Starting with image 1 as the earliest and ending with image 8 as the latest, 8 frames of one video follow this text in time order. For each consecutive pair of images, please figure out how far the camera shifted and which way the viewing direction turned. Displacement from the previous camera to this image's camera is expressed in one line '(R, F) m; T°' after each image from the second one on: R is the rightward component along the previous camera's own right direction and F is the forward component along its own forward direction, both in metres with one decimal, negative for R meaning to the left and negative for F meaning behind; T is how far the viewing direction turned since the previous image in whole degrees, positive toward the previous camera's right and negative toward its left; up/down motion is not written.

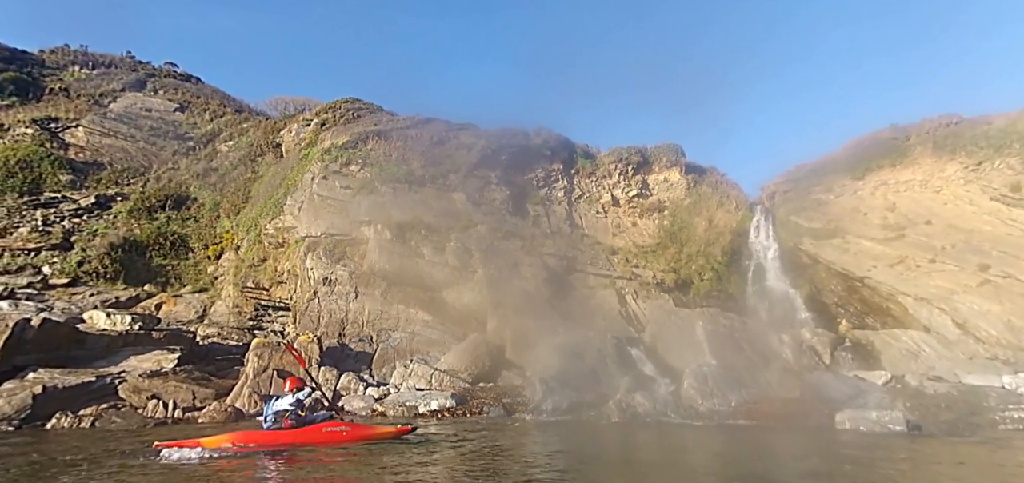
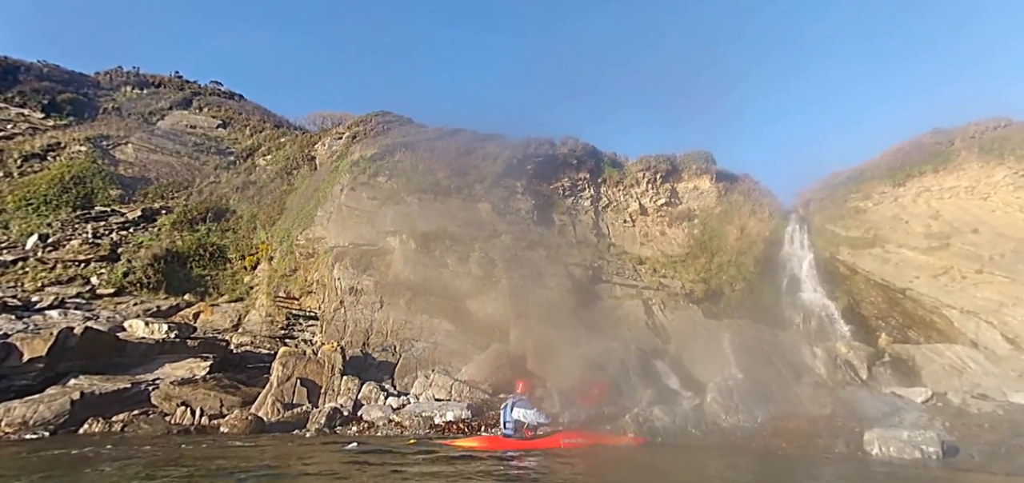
(+0.7, 0.0) m; -4°
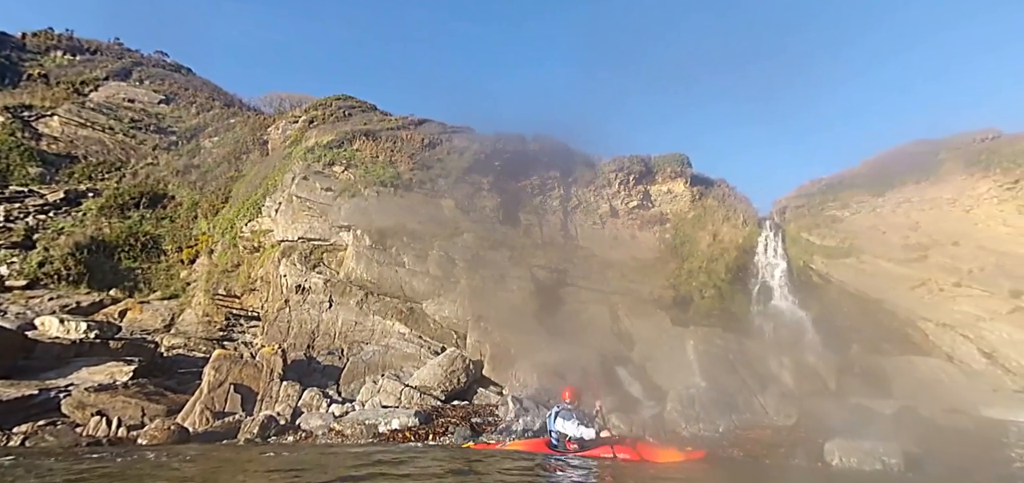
(+0.7, +1.1) m; +2°
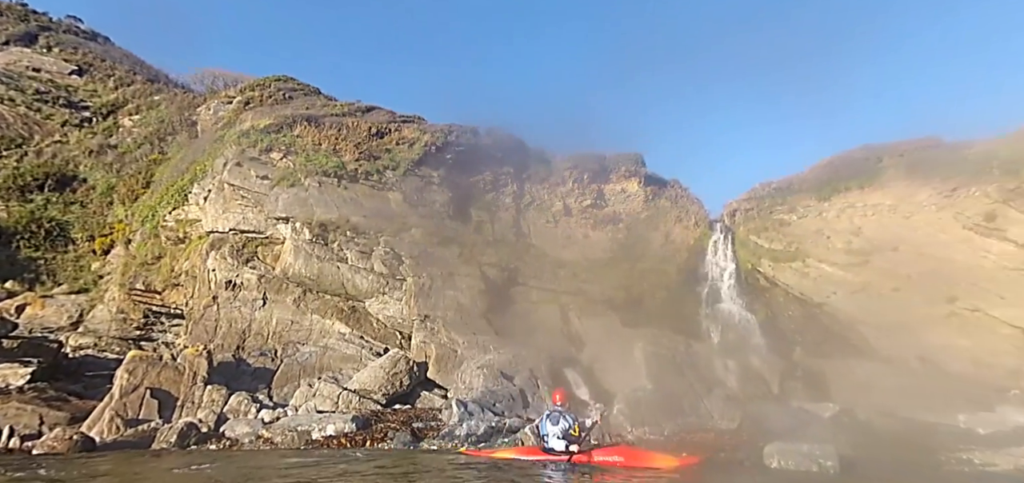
(+0.1, +0.7) m; +5°
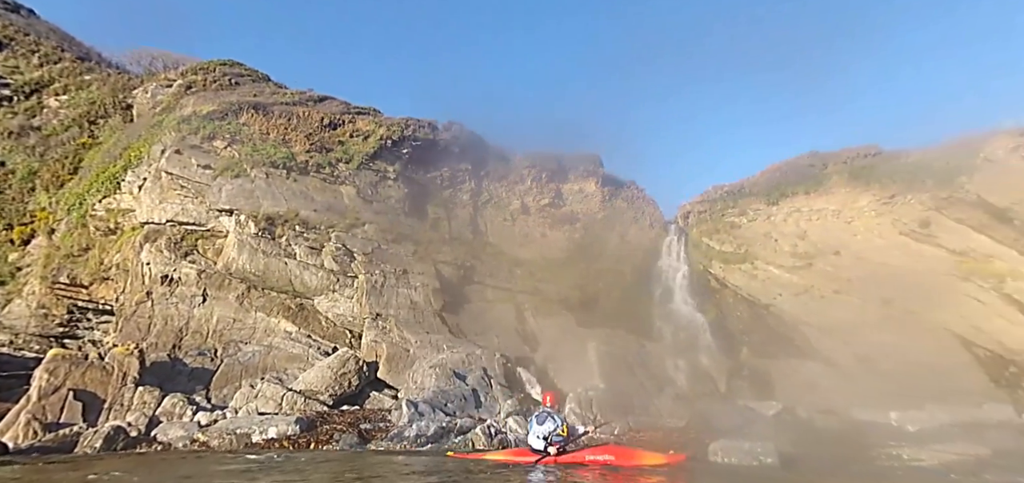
(+0.2, +0.2) m; +4°
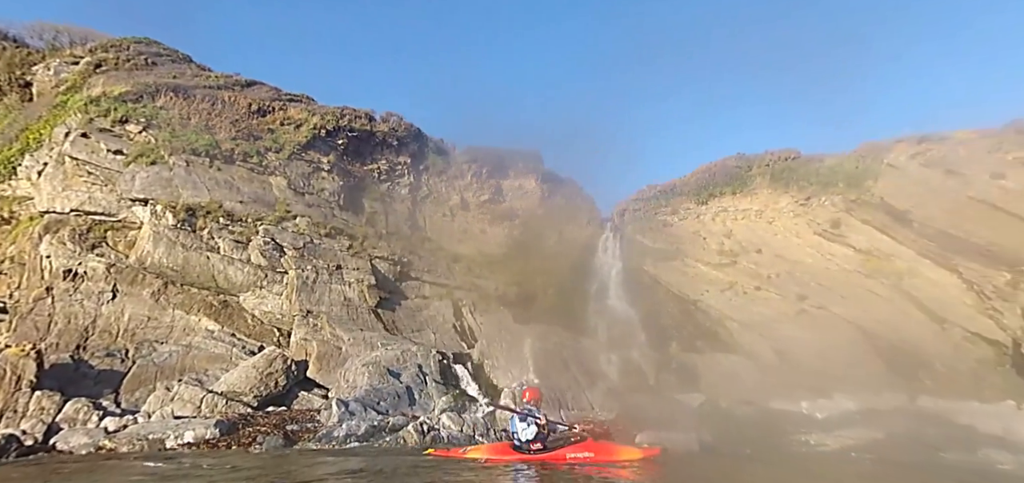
(+0.3, +0.1) m; +6°
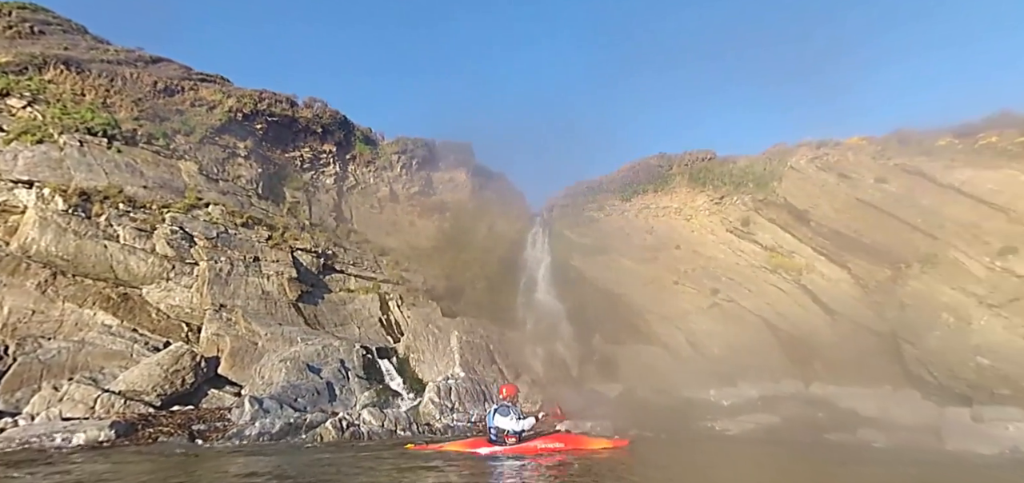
(+0.3, 0.0) m; +7°
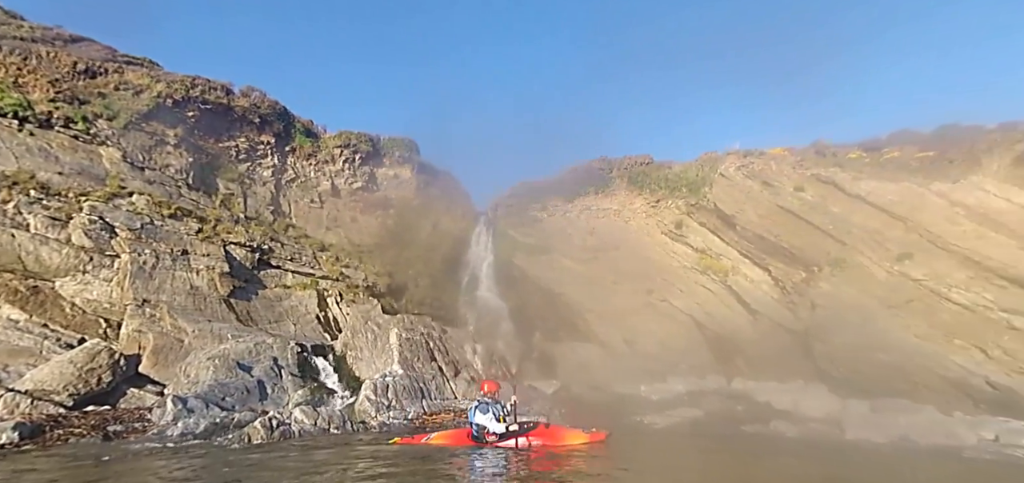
(+0.2, -0.1) m; +5°
